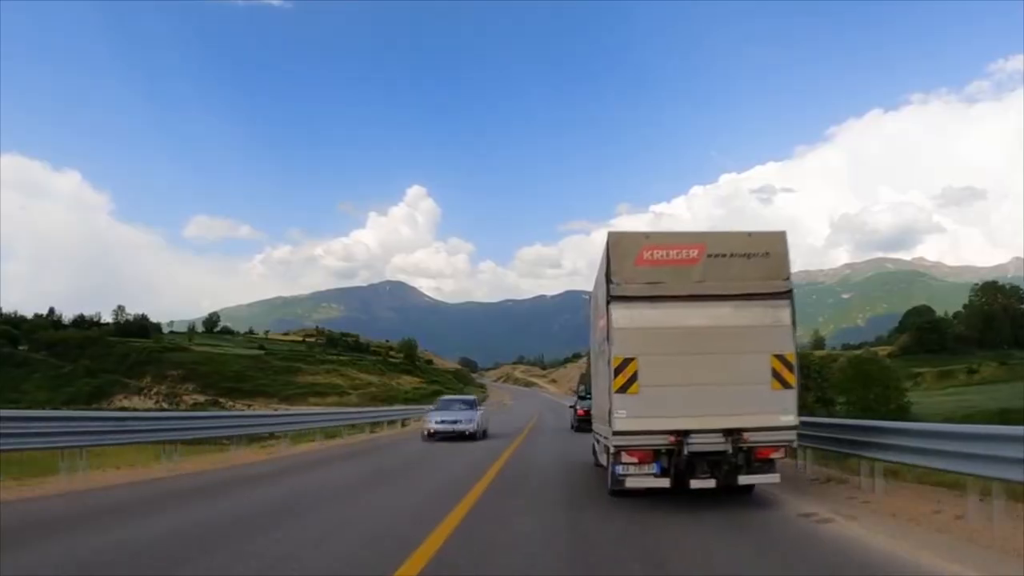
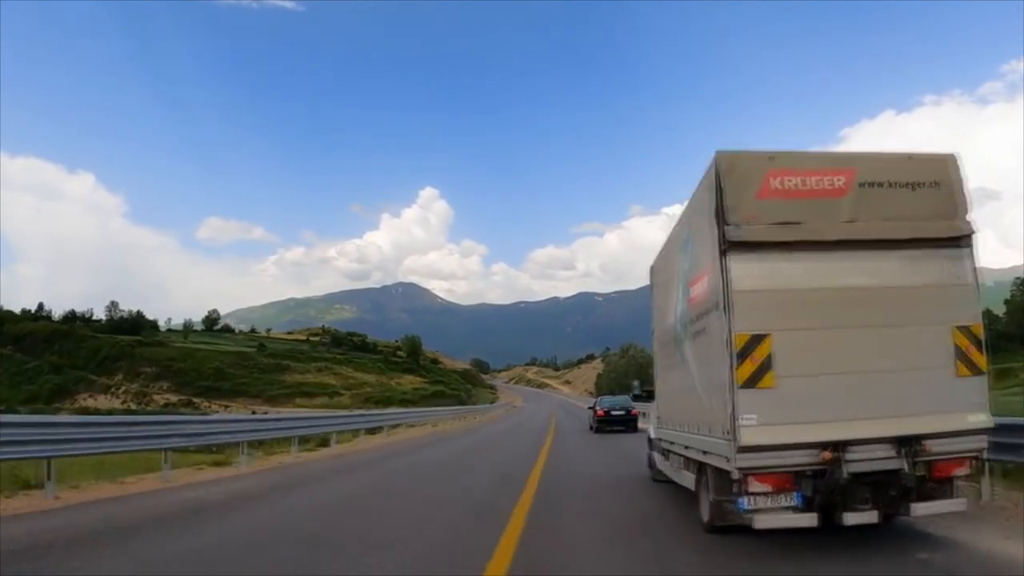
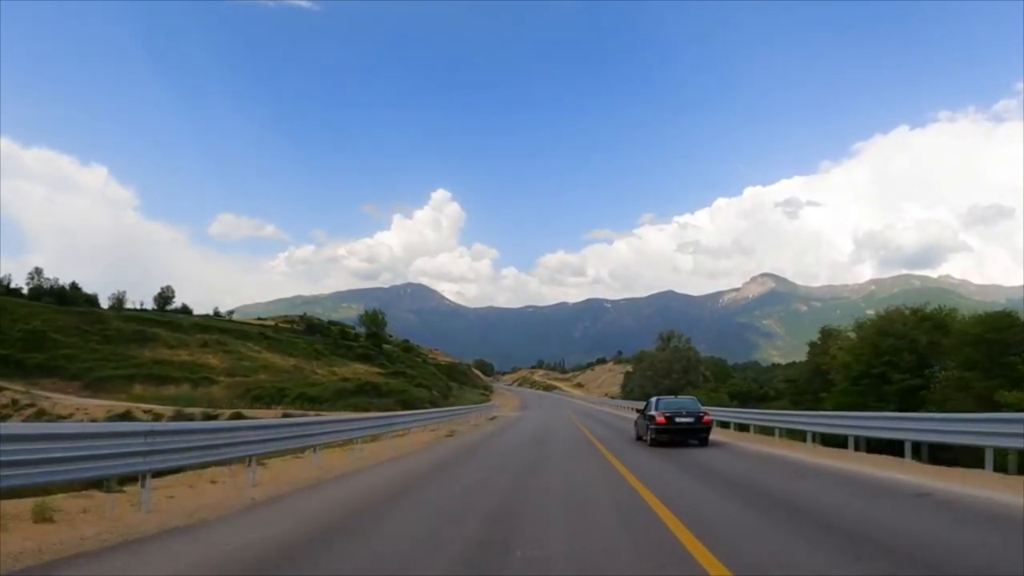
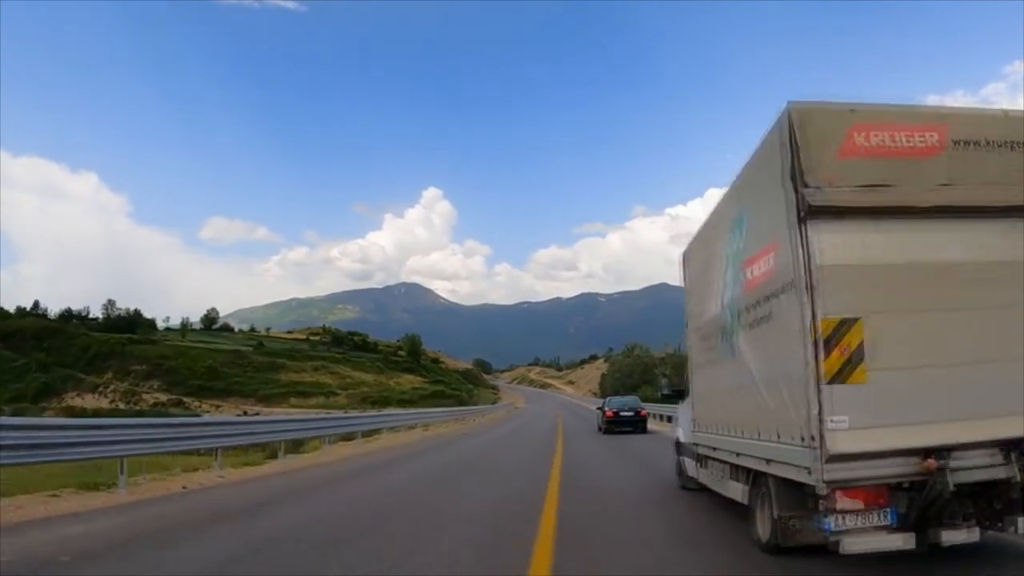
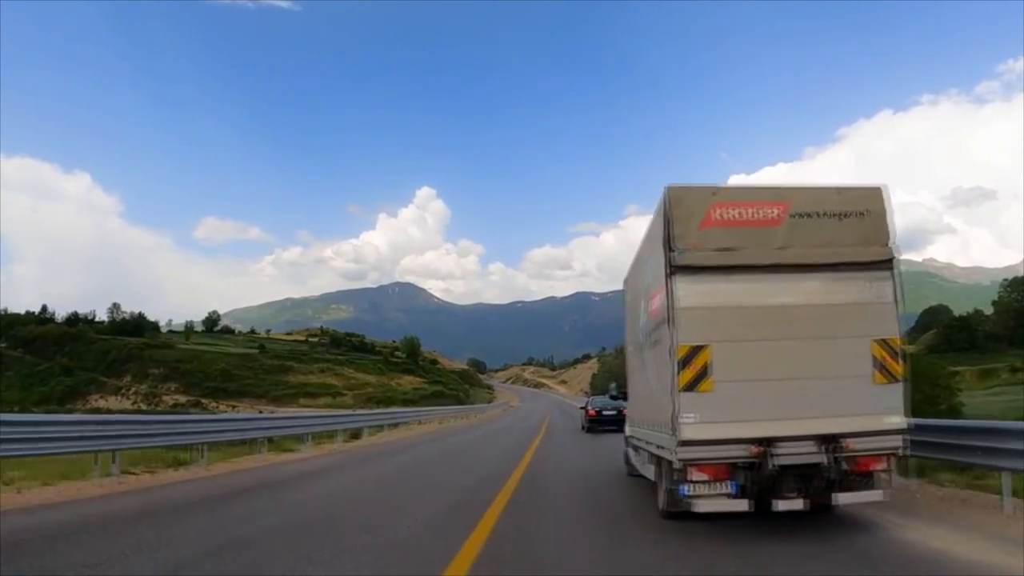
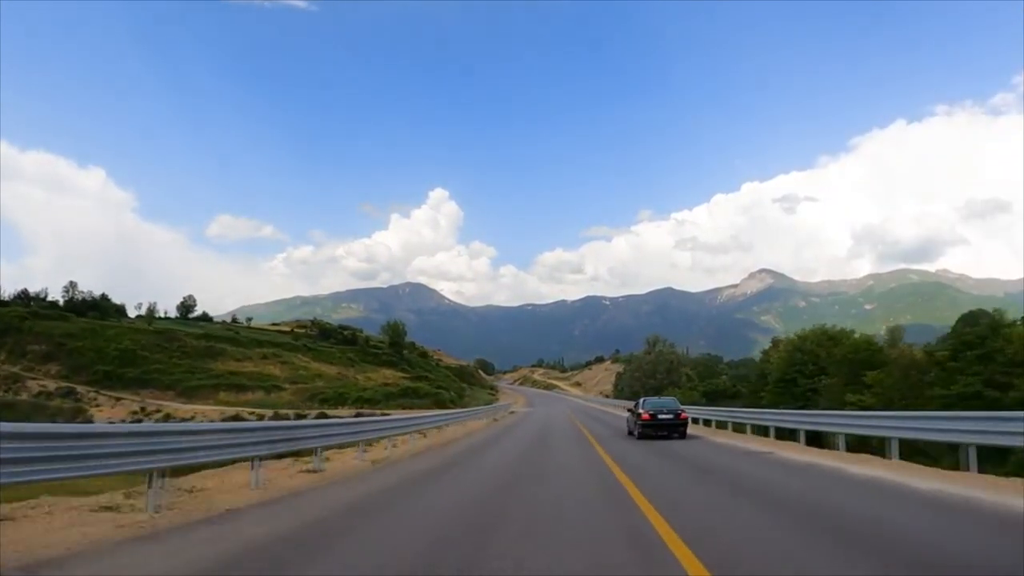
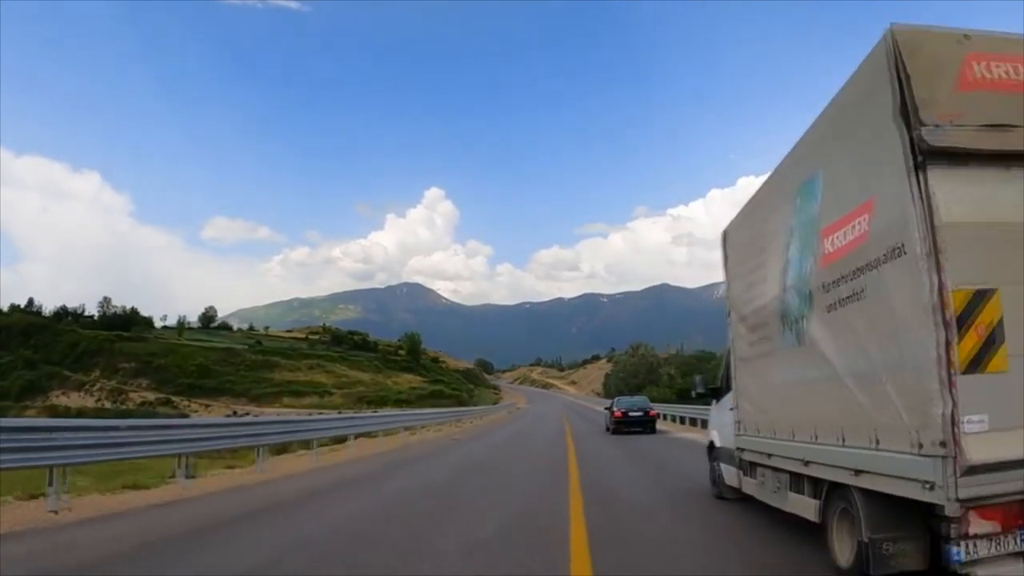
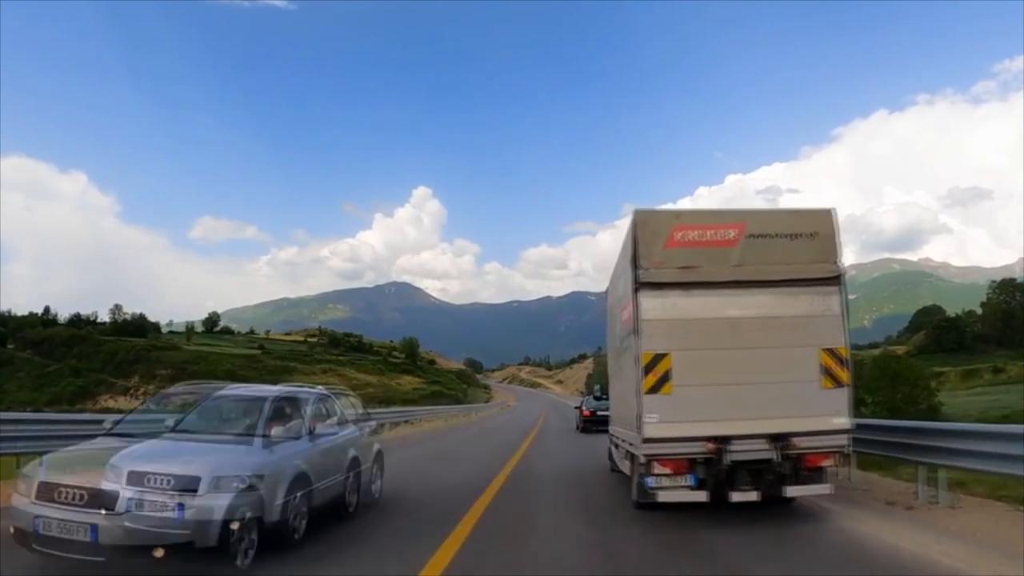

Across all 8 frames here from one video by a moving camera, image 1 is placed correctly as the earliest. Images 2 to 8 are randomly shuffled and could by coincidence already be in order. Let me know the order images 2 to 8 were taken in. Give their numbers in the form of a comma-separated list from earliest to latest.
8, 5, 2, 4, 7, 6, 3
